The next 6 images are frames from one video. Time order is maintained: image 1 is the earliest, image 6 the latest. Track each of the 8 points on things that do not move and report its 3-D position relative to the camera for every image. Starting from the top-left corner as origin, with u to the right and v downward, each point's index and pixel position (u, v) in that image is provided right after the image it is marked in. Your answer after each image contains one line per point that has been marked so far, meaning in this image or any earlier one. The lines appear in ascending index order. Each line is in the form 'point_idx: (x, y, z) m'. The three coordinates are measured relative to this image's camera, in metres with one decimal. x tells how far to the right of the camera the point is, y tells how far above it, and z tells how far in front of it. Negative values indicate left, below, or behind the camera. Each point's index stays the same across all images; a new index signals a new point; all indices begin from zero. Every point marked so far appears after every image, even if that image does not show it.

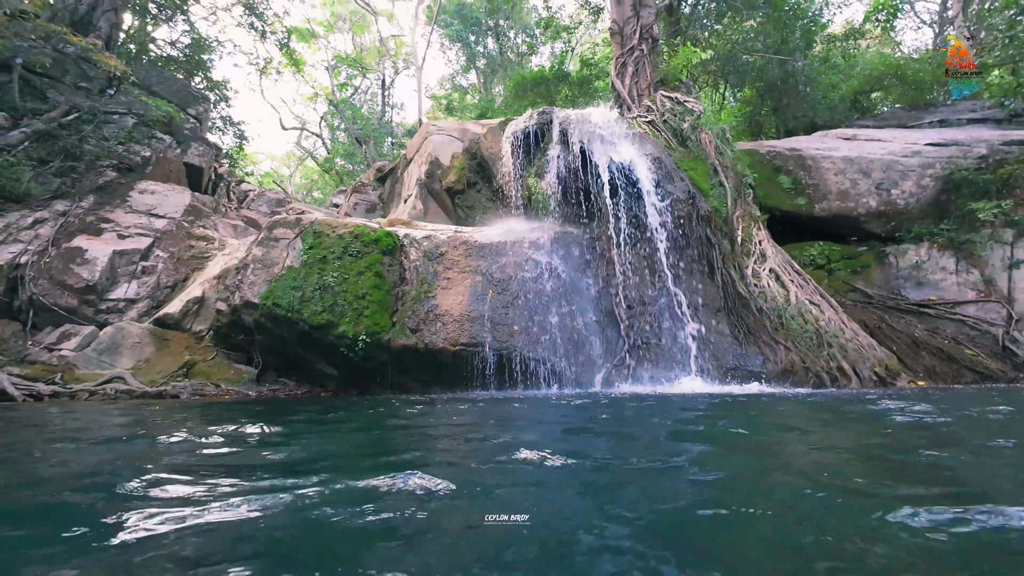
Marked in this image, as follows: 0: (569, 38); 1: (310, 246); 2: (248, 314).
0: (+1.5, +6.6, +13.5) m
1: (-2.7, +0.6, +6.8) m
2: (-3.4, -0.3, +6.6) m
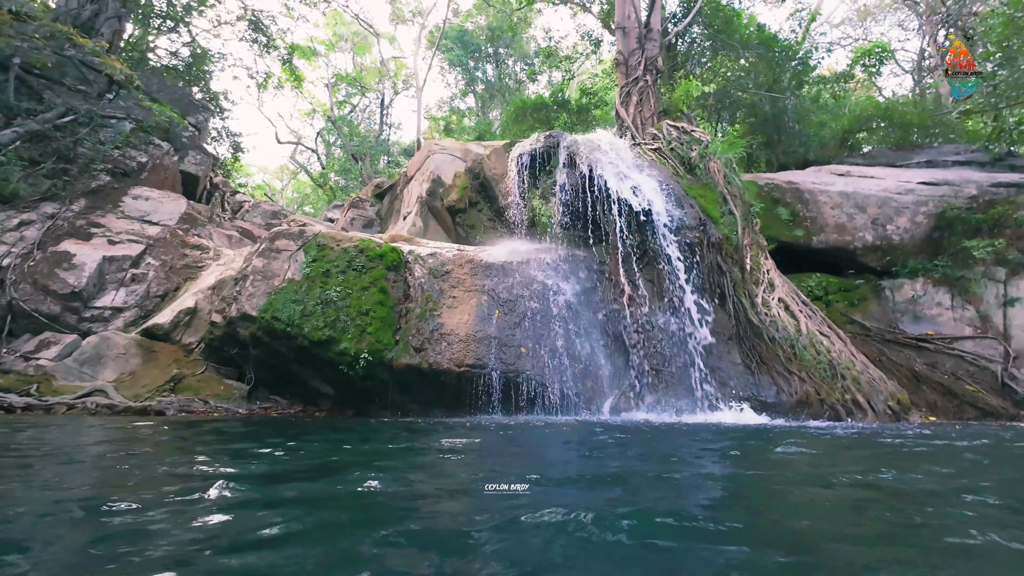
0: (+1.6, +6.0, +13.8) m
1: (-2.6, +0.4, +6.6) m
2: (-3.3, -0.5, +6.3) m
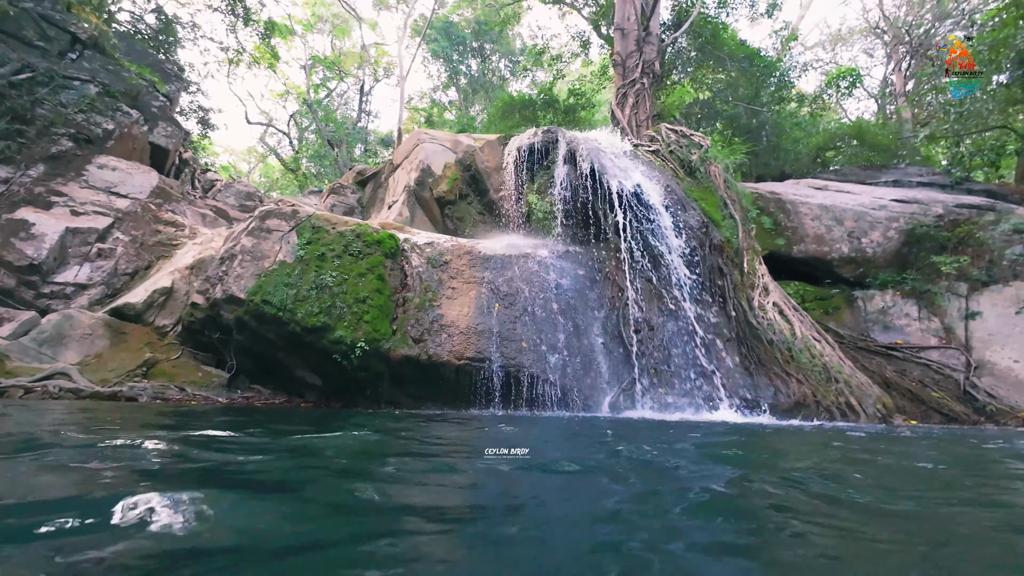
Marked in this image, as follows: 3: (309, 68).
0: (+1.2, +6.0, +13.8) m
1: (-2.5, +0.6, +6.3) m
2: (-3.3, -0.3, +5.9) m
3: (-6.5, +7.0, +16.3) m
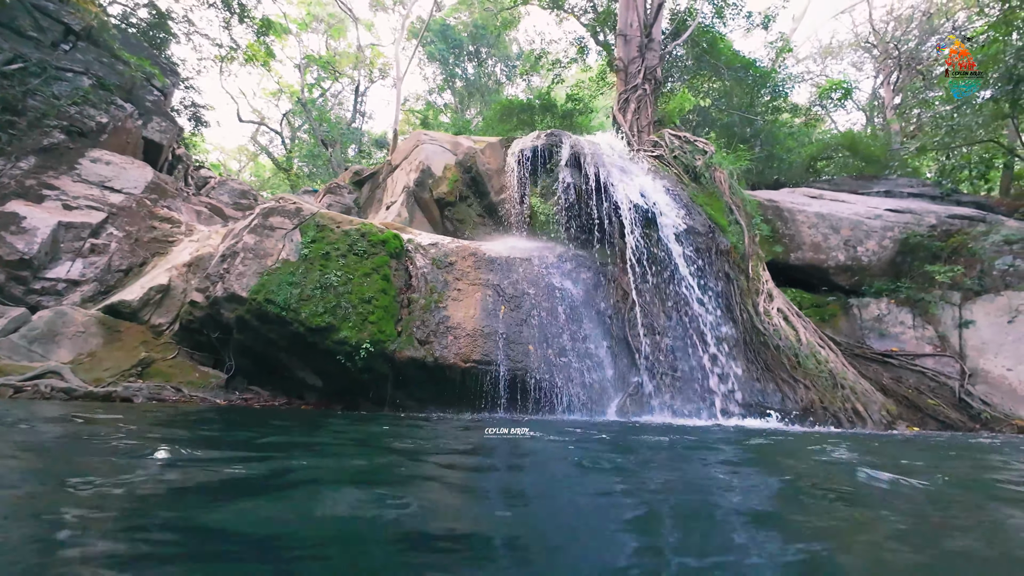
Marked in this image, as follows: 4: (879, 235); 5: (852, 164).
0: (+1.2, +5.9, +13.8) m
1: (-2.4, +0.6, +6.2) m
2: (-3.2, -0.2, +5.7) m
3: (-6.6, +7.0, +16.1) m
4: (+6.8, +1.0, +9.5) m
5: (+8.3, +3.0, +12.6) m
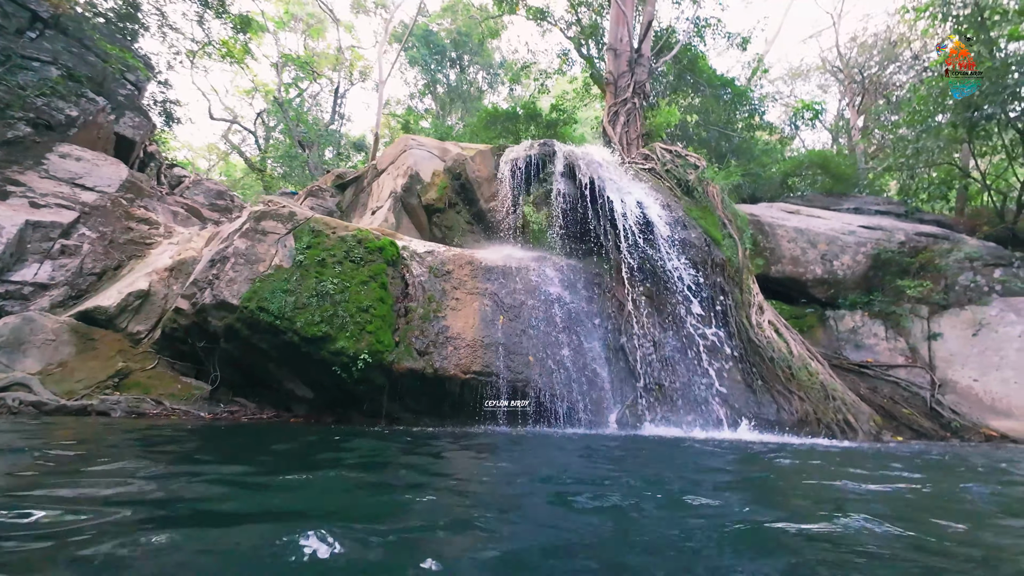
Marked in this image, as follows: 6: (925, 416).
0: (+0.7, +5.6, +13.9) m
1: (-2.4, +0.5, +5.9) m
2: (-3.1, -0.3, +5.4) m
3: (-7.2, +6.8, +15.7) m
4: (+6.6, +0.7, +9.9) m
5: (+7.9, +2.7, +13.1) m
6: (+6.4, -2.0, +7.9) m
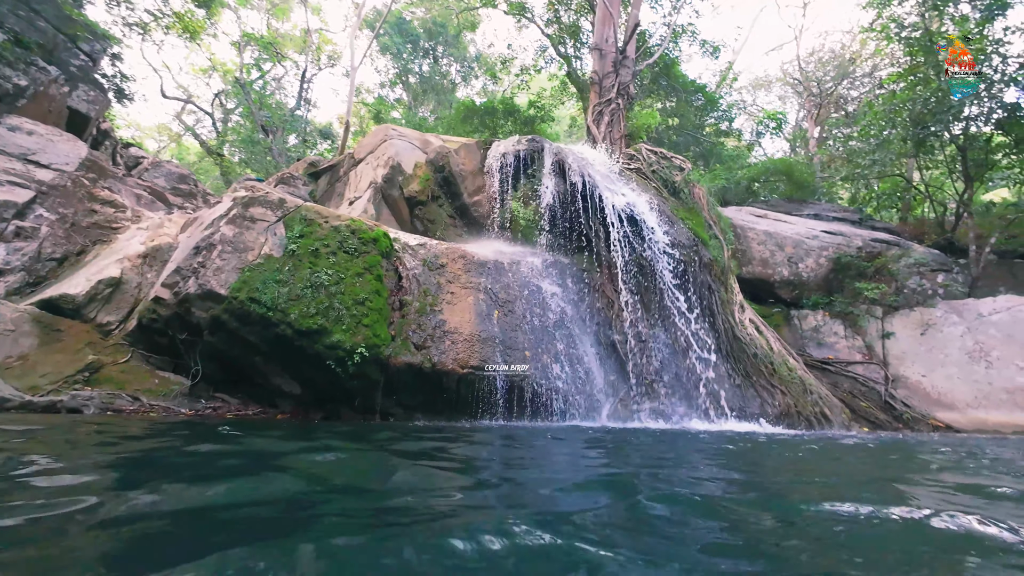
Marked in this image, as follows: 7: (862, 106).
0: (+0.1, +5.7, +13.9) m
1: (-2.4, +0.6, +5.6) m
2: (-3.1, -0.2, +5.1) m
3: (-7.9, +7.0, +14.9) m
4: (+6.2, +0.7, +10.5) m
5: (+7.2, +2.7, +13.8) m
6: (+6.2, -2.0, +8.5) m
7: (+8.8, +4.6, +12.8) m
